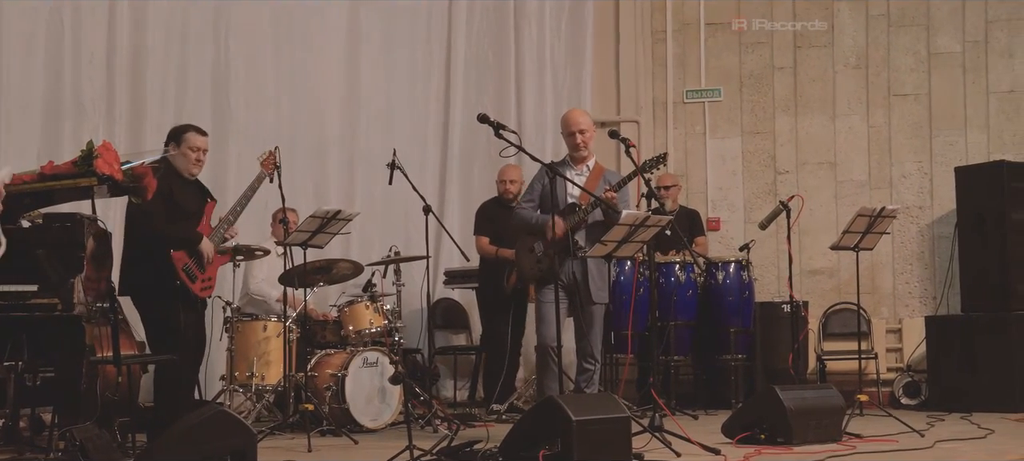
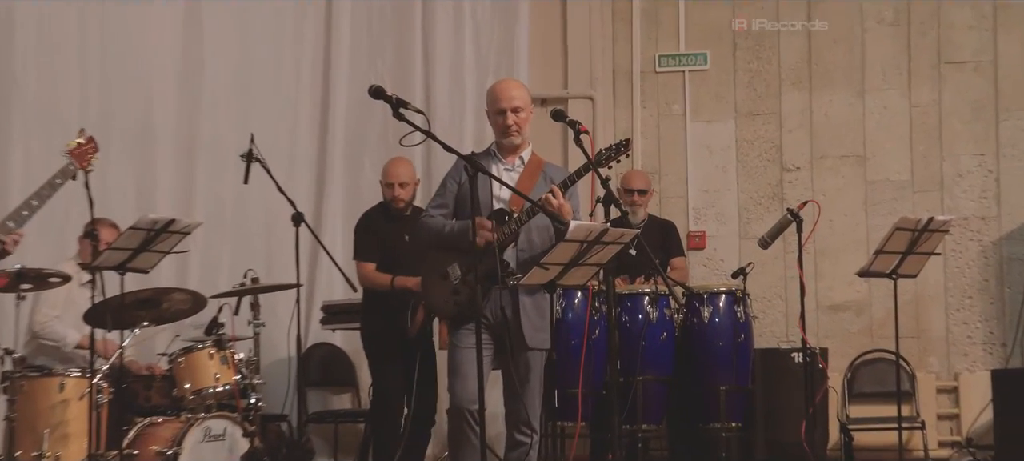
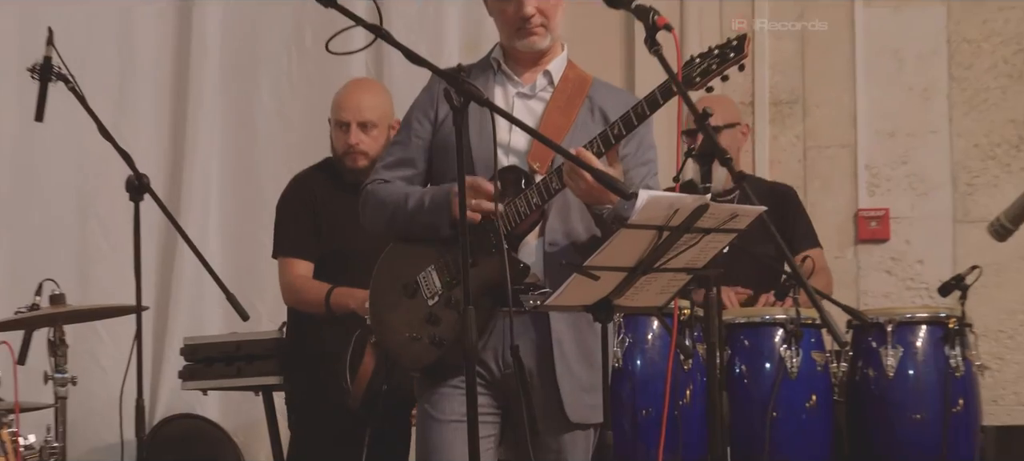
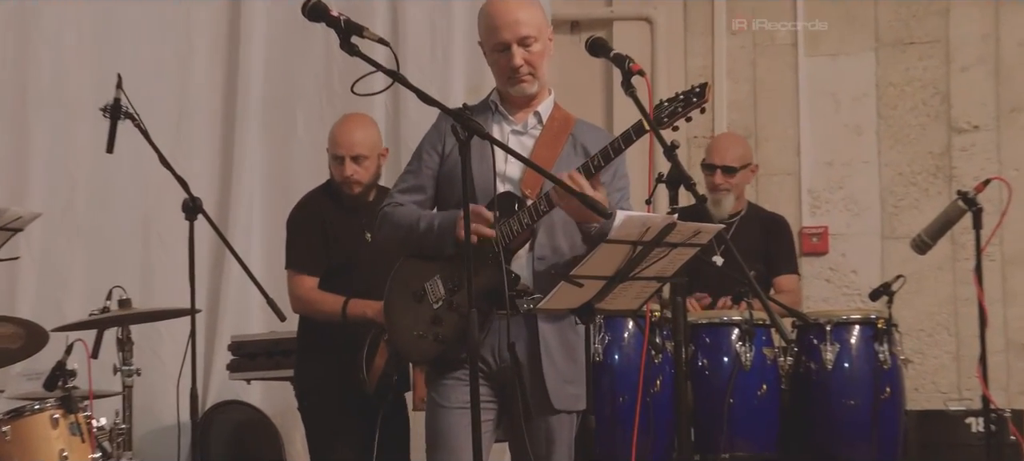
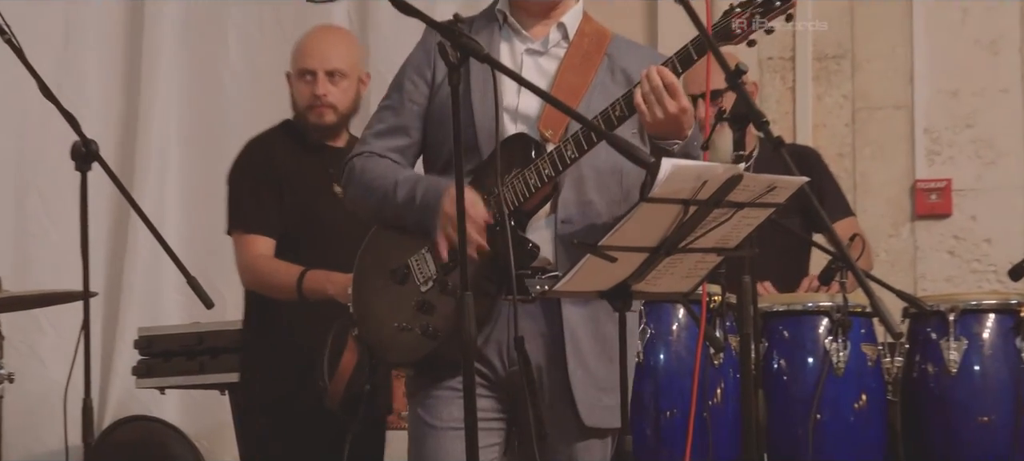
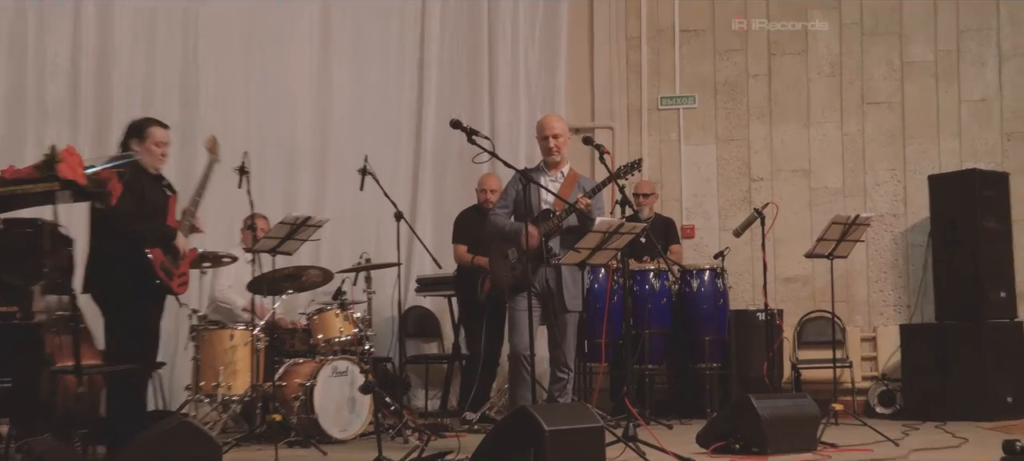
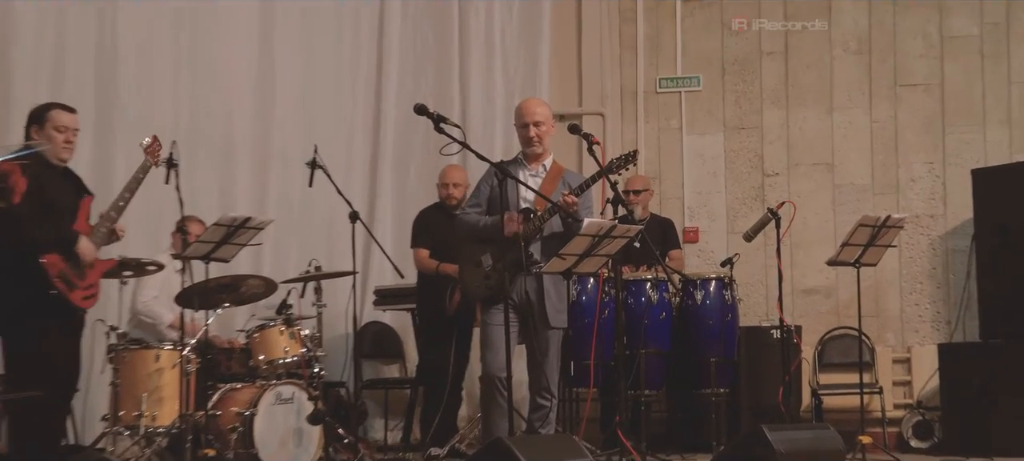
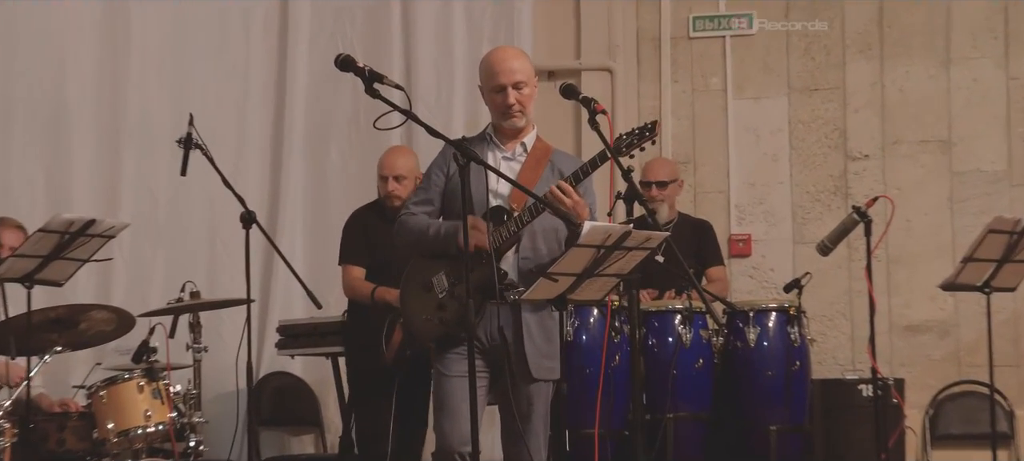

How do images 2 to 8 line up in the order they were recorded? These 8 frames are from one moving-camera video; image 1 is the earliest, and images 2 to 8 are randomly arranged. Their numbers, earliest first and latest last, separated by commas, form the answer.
6, 7, 2, 8, 4, 3, 5
